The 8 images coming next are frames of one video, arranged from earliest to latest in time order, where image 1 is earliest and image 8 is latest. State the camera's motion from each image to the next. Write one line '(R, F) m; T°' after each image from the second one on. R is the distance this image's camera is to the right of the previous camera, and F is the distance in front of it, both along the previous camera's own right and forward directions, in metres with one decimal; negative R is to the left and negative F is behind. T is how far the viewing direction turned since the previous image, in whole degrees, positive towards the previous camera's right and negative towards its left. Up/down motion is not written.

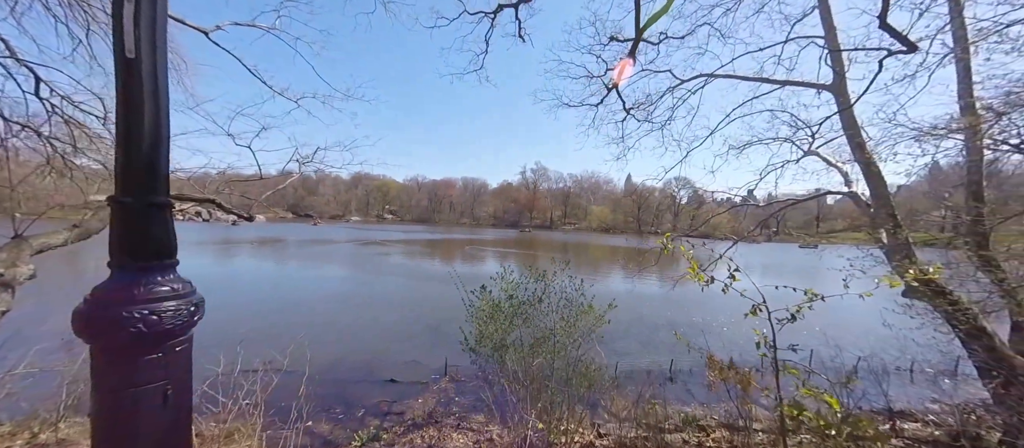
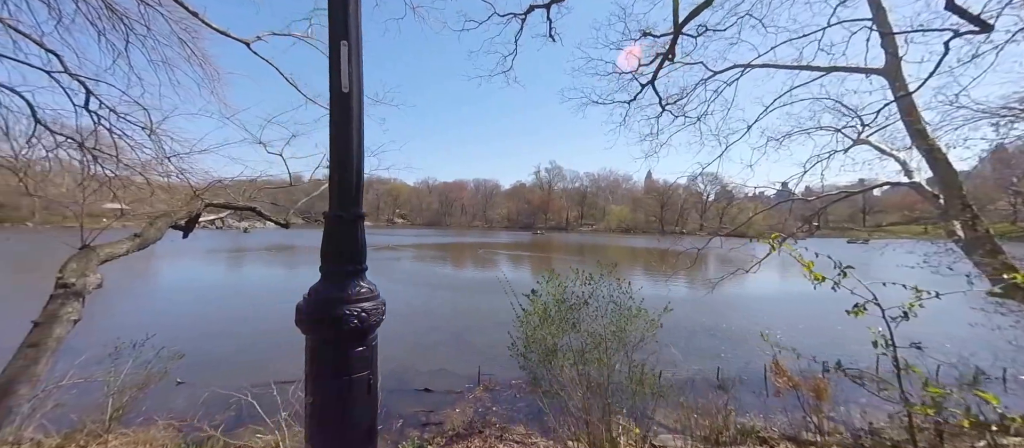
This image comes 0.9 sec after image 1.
(-0.3, +0.2) m; -3°
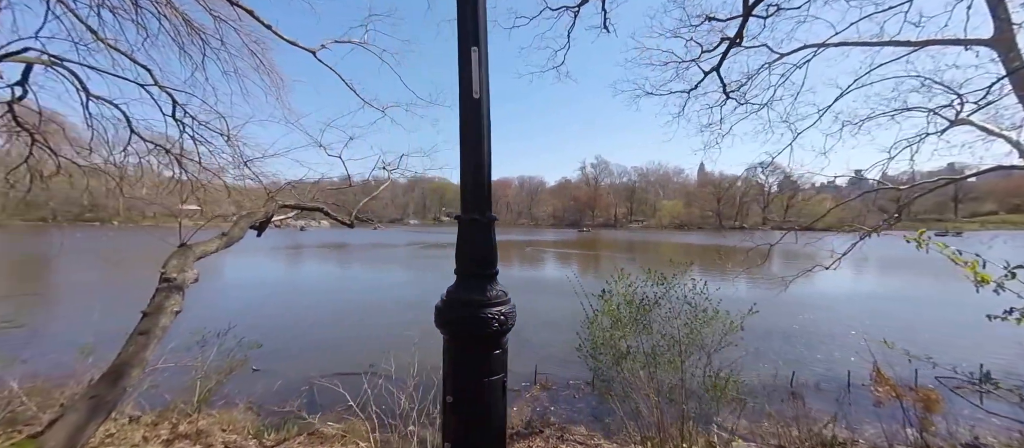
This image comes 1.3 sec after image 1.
(-0.2, +0.1) m; -6°
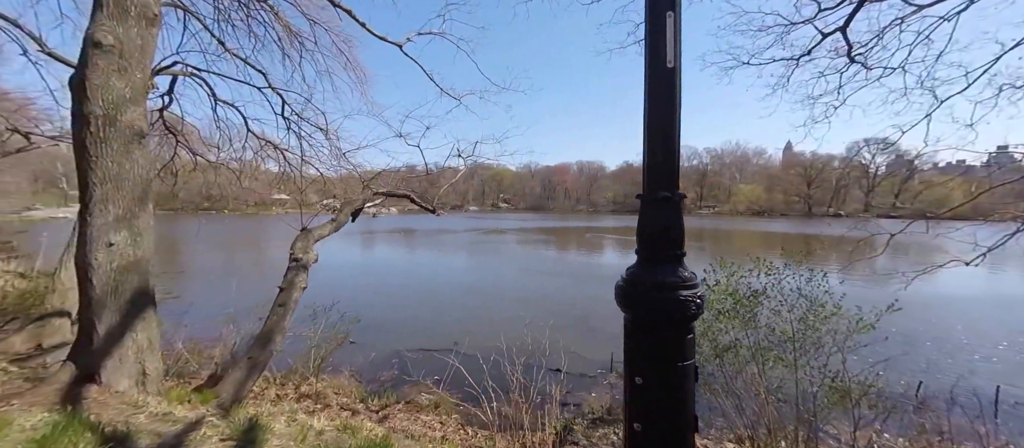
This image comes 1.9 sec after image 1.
(-0.3, -0.1) m; -8°
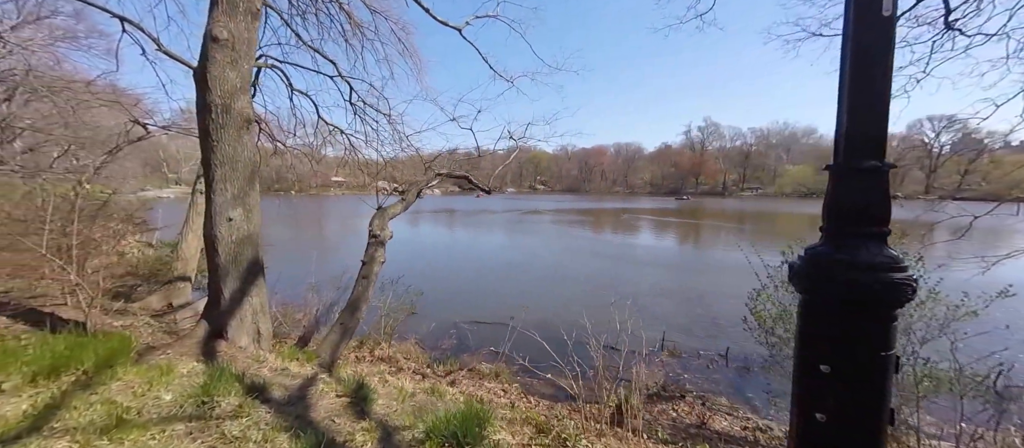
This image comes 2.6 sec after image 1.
(-0.4, -0.2) m; -5°
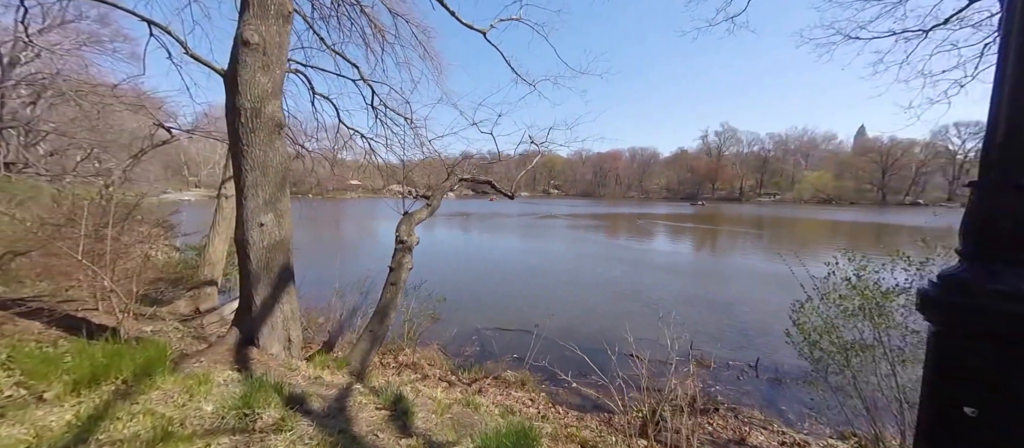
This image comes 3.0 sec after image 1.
(-0.2, +0.1) m; -2°
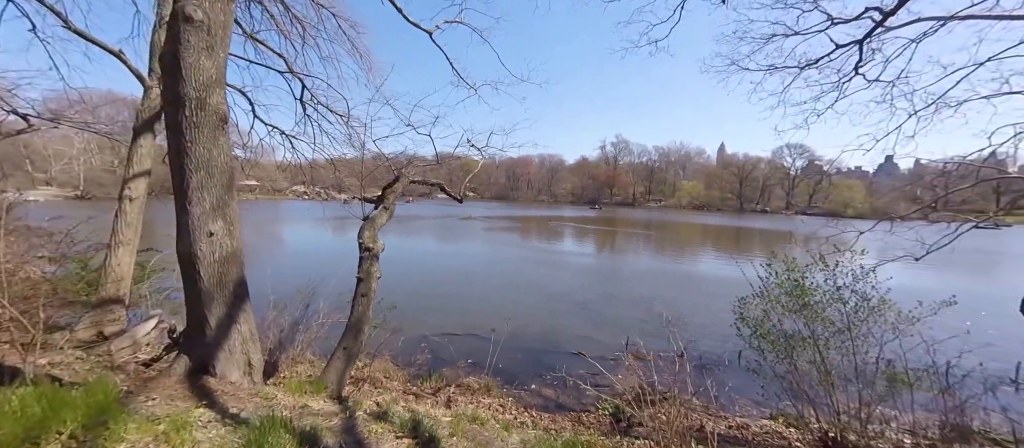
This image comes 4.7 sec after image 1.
(-0.7, +0.1) m; +13°
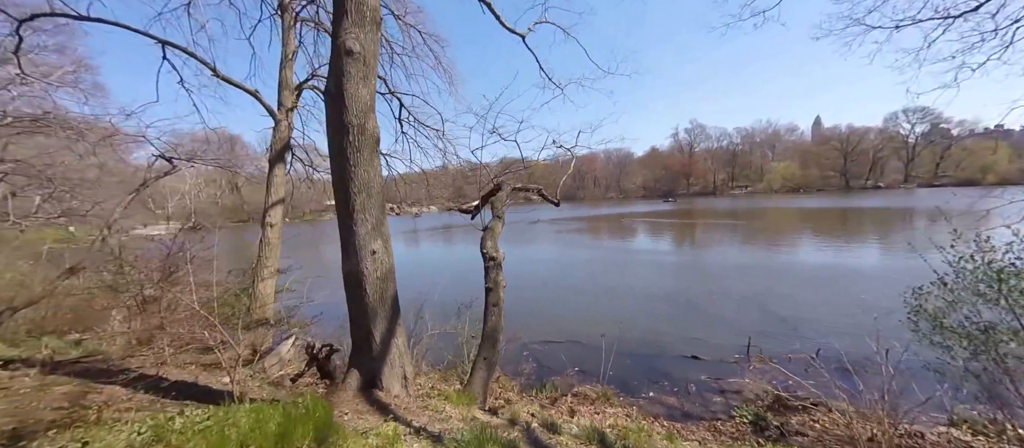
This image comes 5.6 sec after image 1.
(-0.6, +0.1) m; -9°
